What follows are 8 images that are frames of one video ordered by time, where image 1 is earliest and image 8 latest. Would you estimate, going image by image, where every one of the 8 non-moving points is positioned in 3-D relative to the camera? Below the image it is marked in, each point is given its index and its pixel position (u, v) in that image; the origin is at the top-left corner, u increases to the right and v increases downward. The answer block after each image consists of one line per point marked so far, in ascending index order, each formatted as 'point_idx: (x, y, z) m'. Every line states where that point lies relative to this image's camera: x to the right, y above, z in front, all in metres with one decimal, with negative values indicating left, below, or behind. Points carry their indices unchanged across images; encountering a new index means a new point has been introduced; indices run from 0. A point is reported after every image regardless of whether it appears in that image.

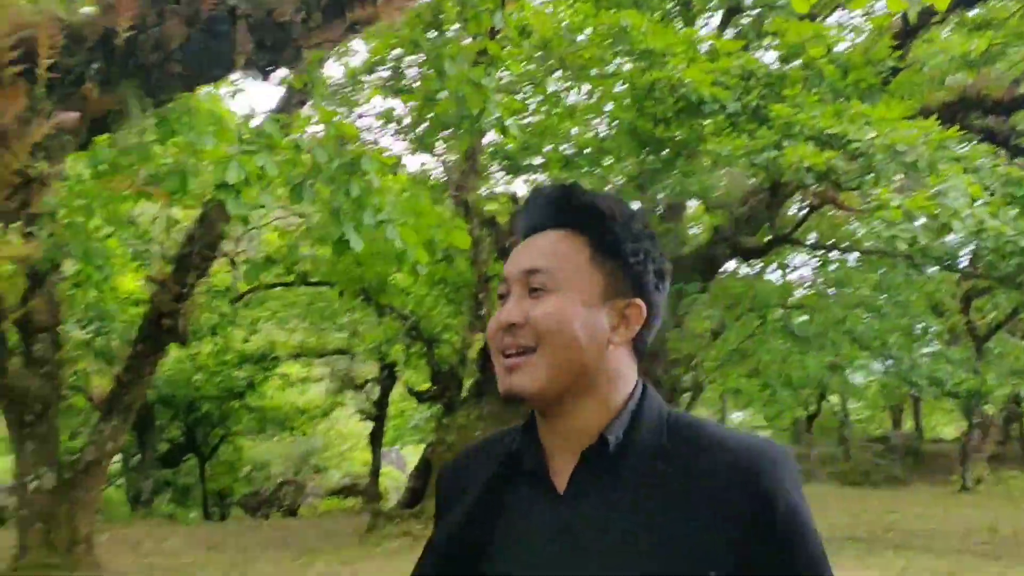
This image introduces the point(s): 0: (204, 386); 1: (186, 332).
0: (-4.8, -1.5, +15.1) m
1: (-2.8, -0.4, +8.3) m
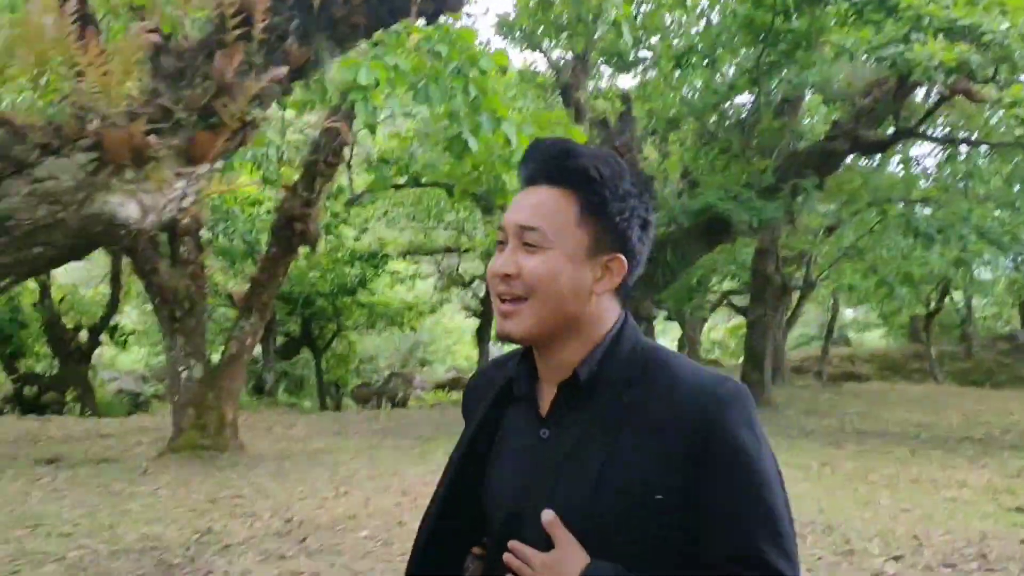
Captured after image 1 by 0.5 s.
0: (-3.0, +0.1, +15.7) m
1: (-1.7, +0.5, +8.7) m
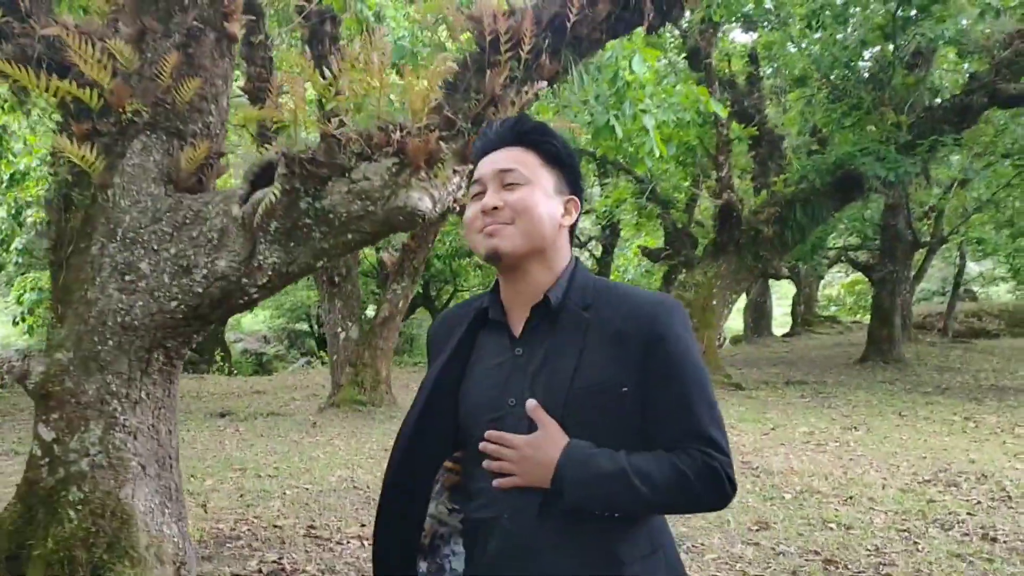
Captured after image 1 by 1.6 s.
0: (-1.0, +0.7, +16.4) m
1: (-0.5, +0.8, +9.2) m
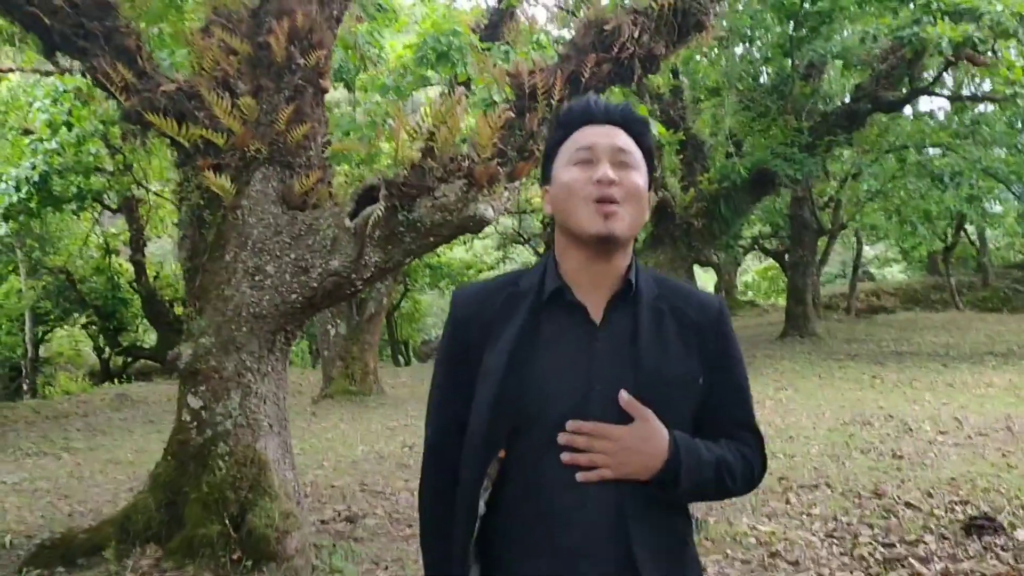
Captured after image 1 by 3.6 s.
0: (-2.0, +0.7, +17.3) m
1: (-0.8, +0.8, +10.3) m
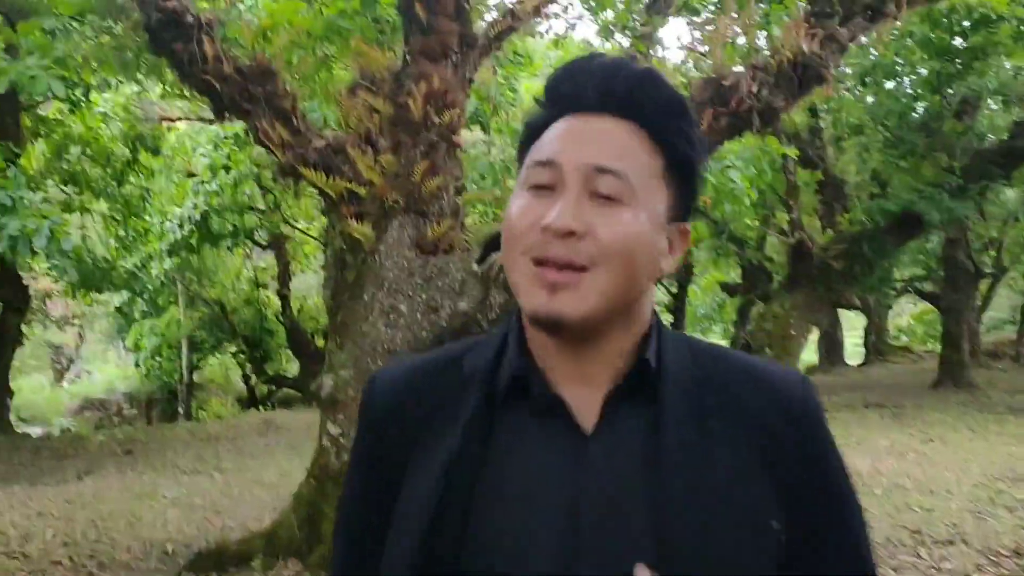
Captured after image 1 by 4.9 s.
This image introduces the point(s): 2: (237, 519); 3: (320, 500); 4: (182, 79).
0: (+0.3, 0.0, +17.7) m
1: (+0.5, +0.4, +10.6) m
2: (-1.8, -1.5, +6.5) m
3: (-0.9, -1.0, +4.7) m
4: (-1.8, +1.2, +5.4) m
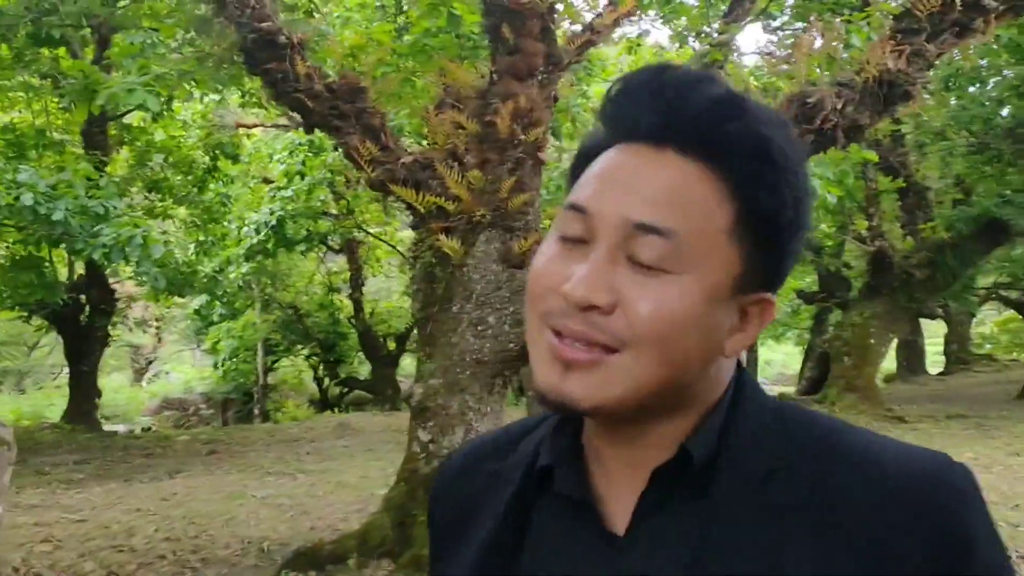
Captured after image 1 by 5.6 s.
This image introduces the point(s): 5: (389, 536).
0: (+1.5, -0.1, +17.8) m
1: (+1.3, +0.3, +10.7) m
2: (-1.3, -1.6, +6.8) m
3: (-0.5, -1.1, +4.9) m
4: (-1.4, +1.1, +5.7) m
5: (-0.6, -1.3, +5.0) m
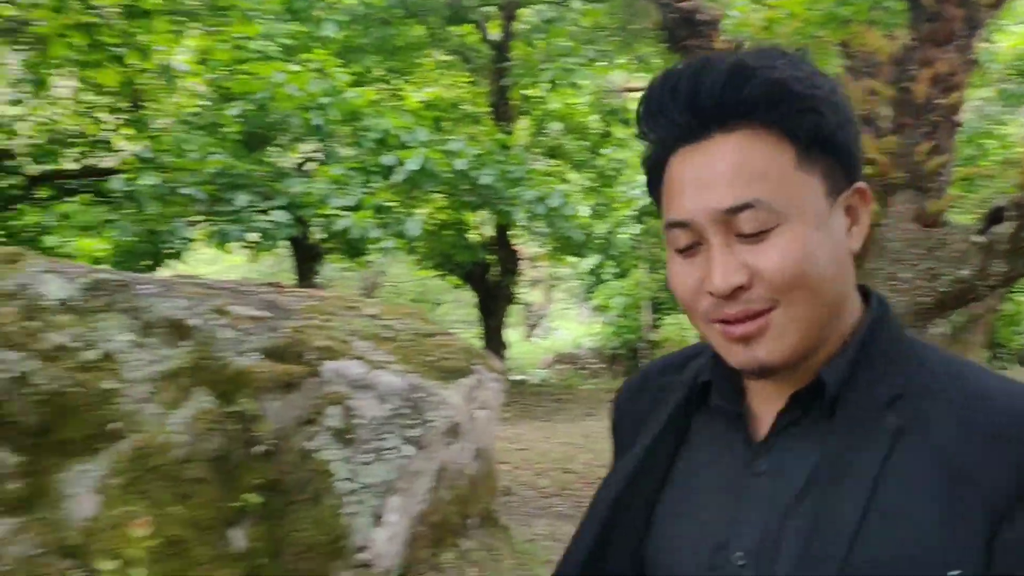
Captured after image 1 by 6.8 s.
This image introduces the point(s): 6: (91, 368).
0: (+8.3, +0.6, +16.6) m
1: (+5.5, +0.8, +10.1) m
2: (+1.7, -1.3, +7.5) m
3: (+1.7, -0.8, +5.4) m
4: (+1.2, +1.3, +6.4) m
5: (+1.7, -1.0, +5.6) m
6: (-1.6, -0.3, +3.8) m
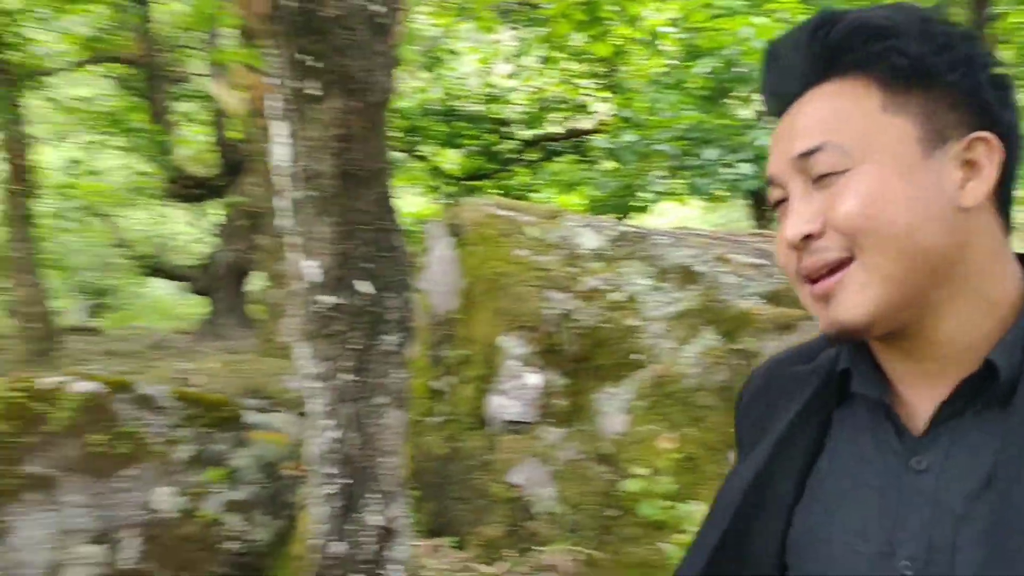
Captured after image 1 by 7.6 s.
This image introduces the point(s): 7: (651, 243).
0: (+14.9, +1.4, +11.8) m
1: (+9.6, +1.2, +7.1) m
2: (+5.0, -0.9, +6.4) m
3: (+4.2, -0.6, +4.5) m
4: (+4.1, +1.7, +5.5) m
5: (+4.2, -0.8, +4.7) m
6: (+0.5, -0.1, +4.5) m
7: (+0.7, +0.2, +4.9) m
